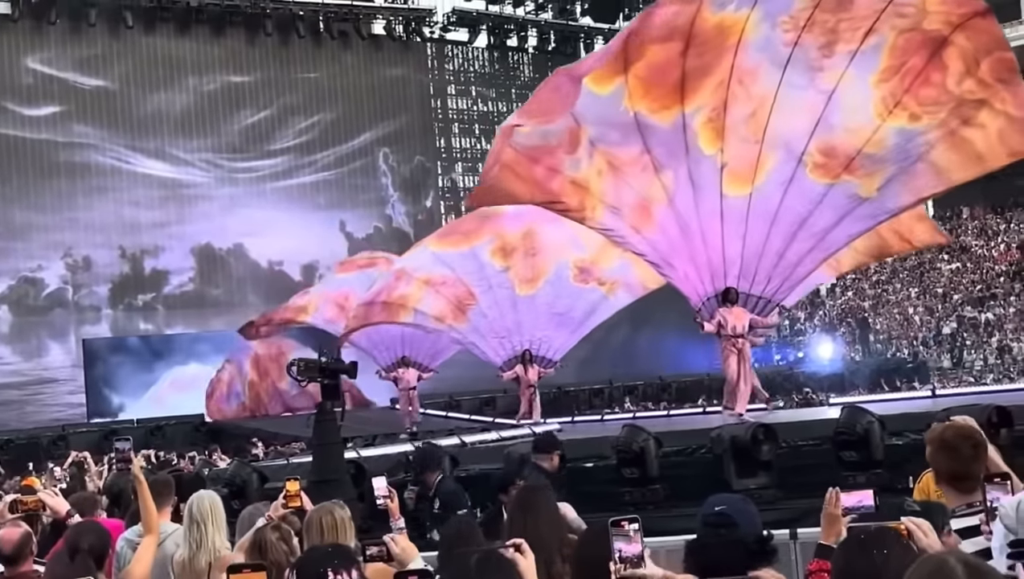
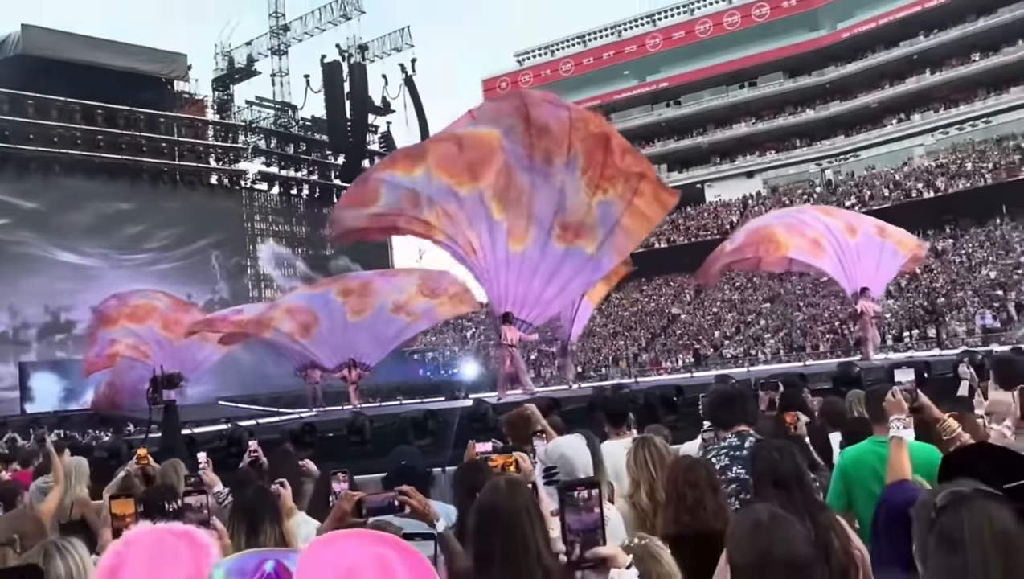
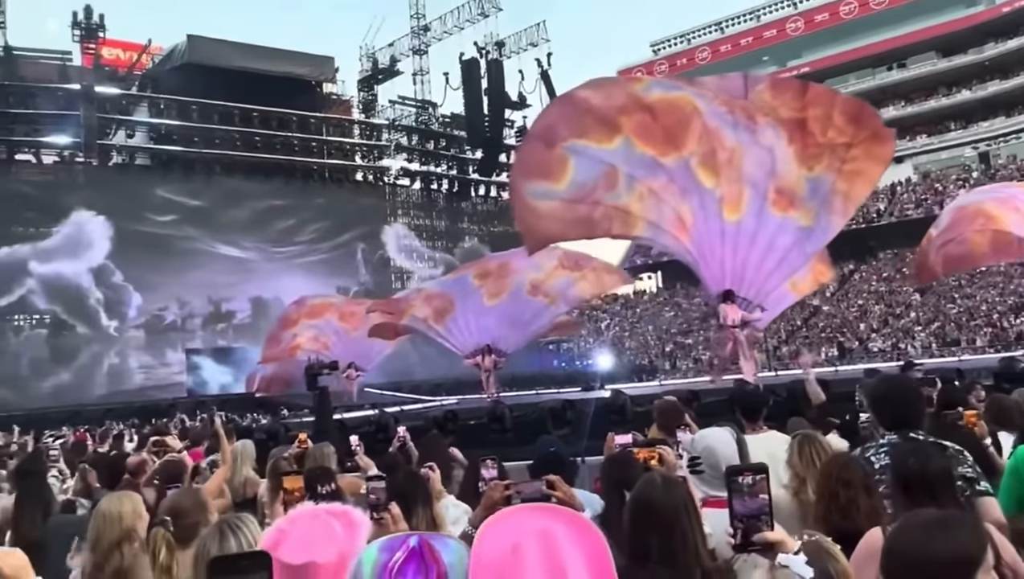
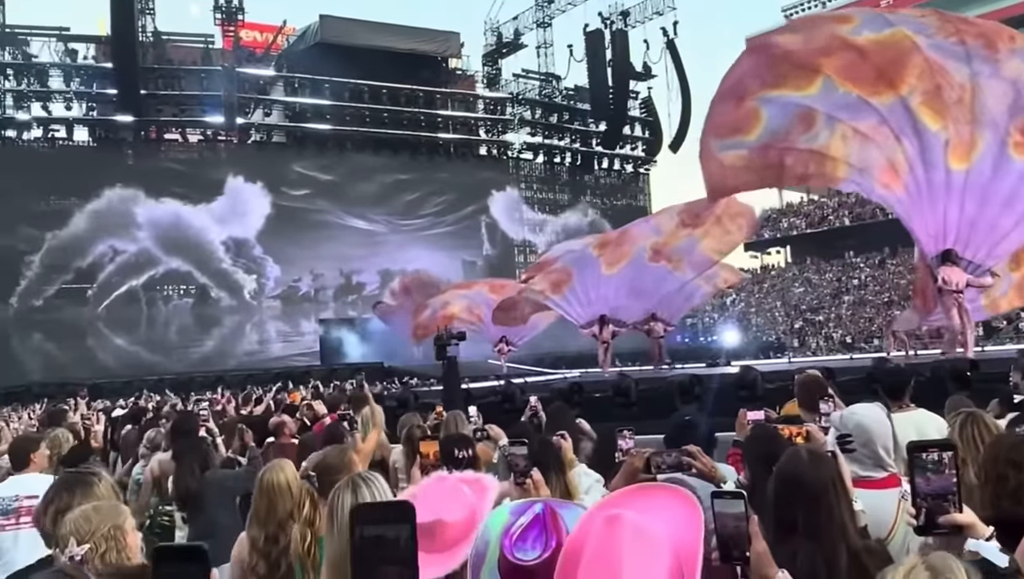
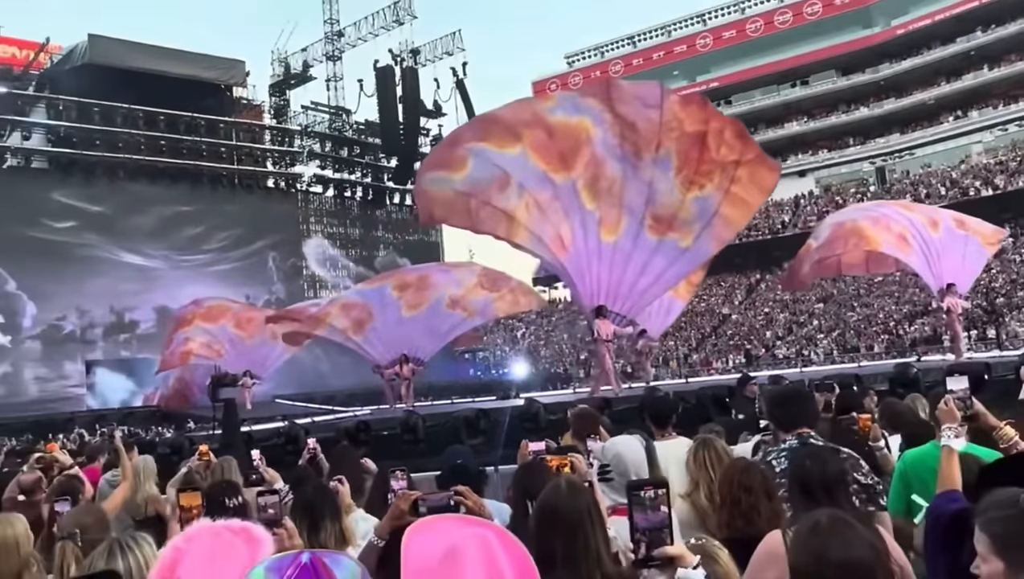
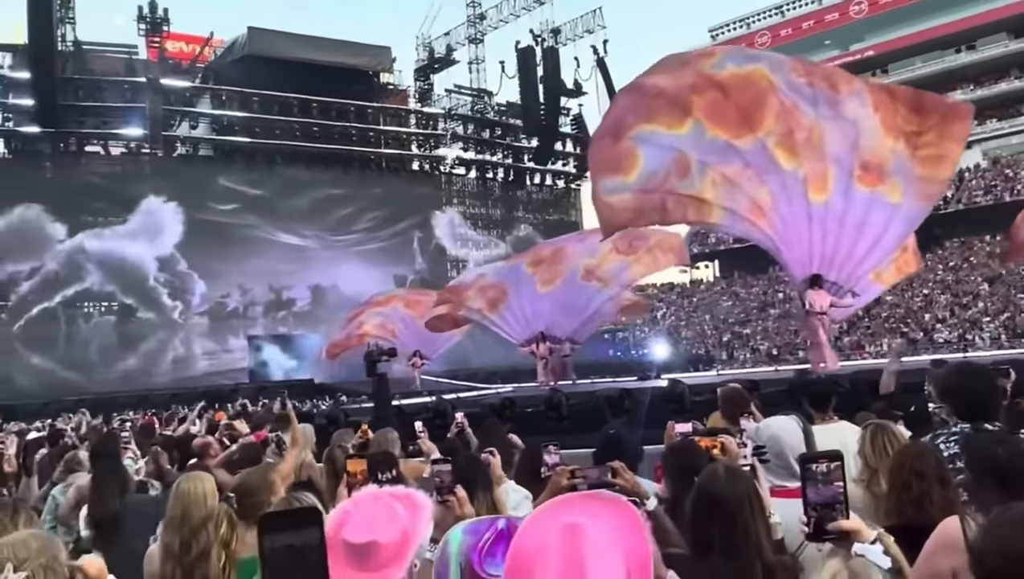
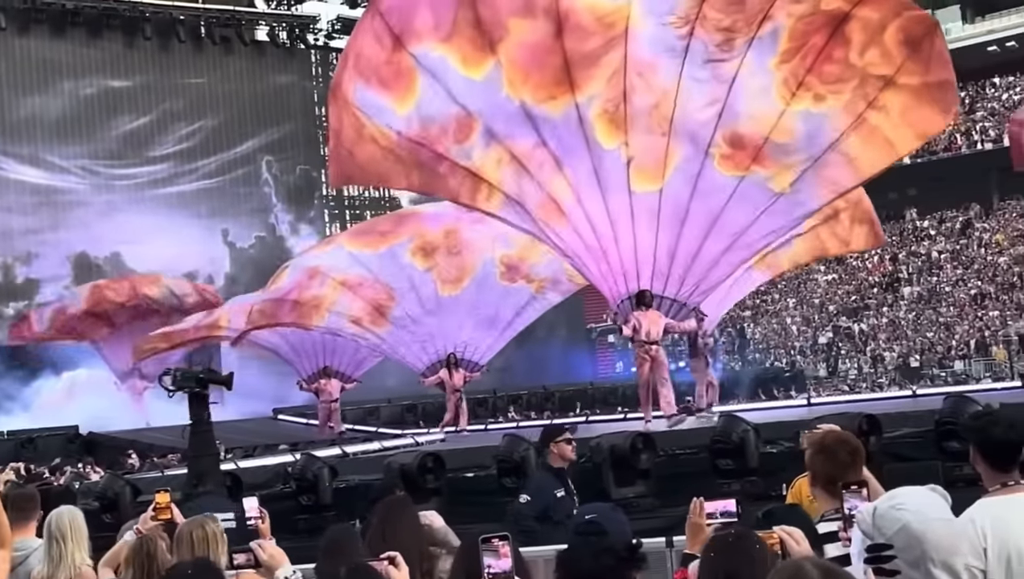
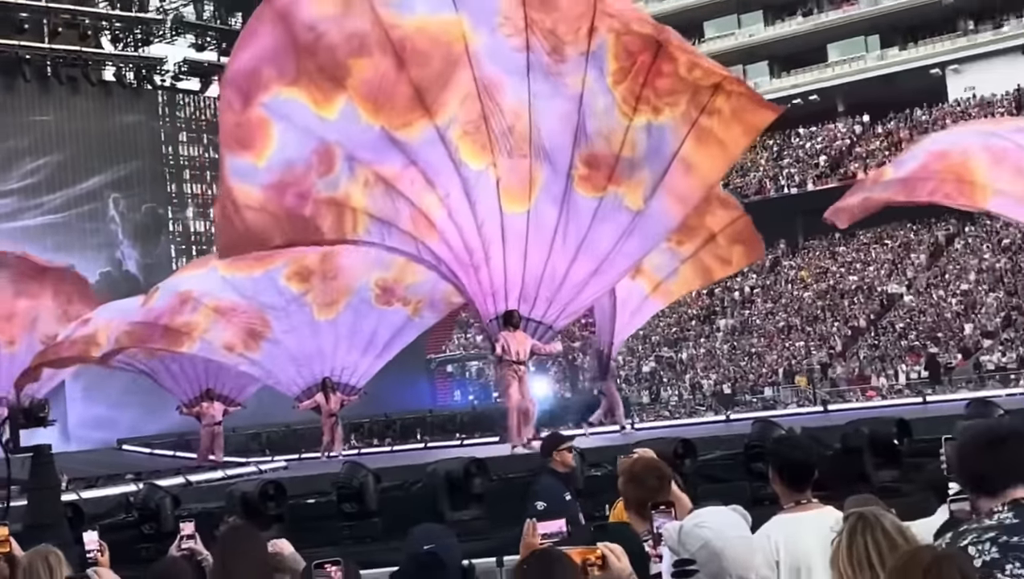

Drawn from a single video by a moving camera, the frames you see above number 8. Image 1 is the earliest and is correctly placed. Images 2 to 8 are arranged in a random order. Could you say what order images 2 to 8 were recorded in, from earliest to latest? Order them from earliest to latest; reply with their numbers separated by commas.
7, 8, 2, 5, 3, 6, 4
